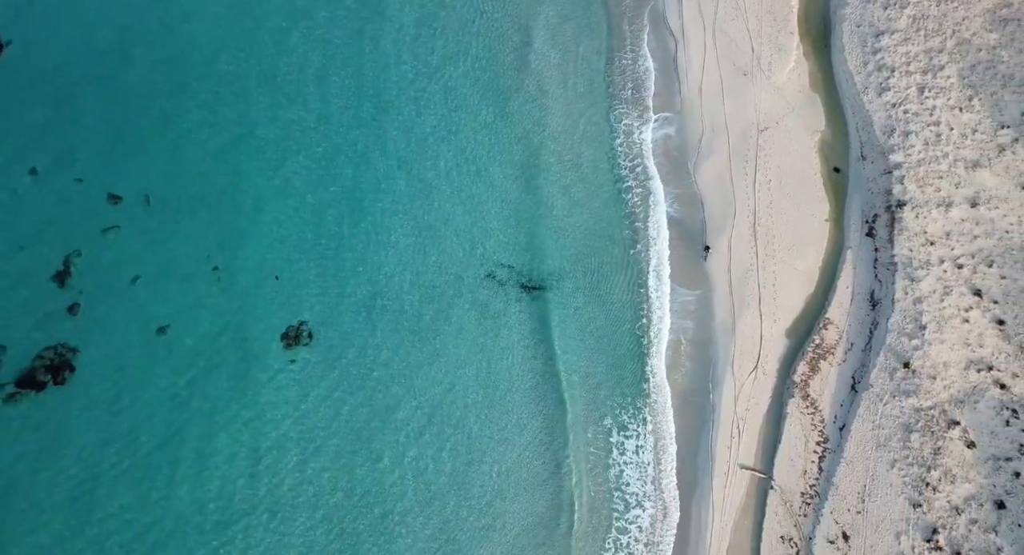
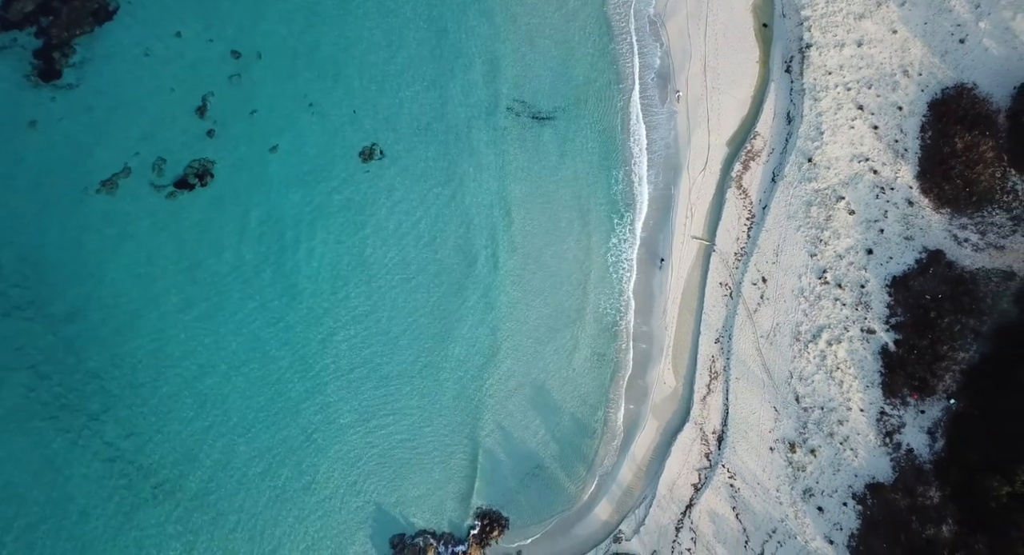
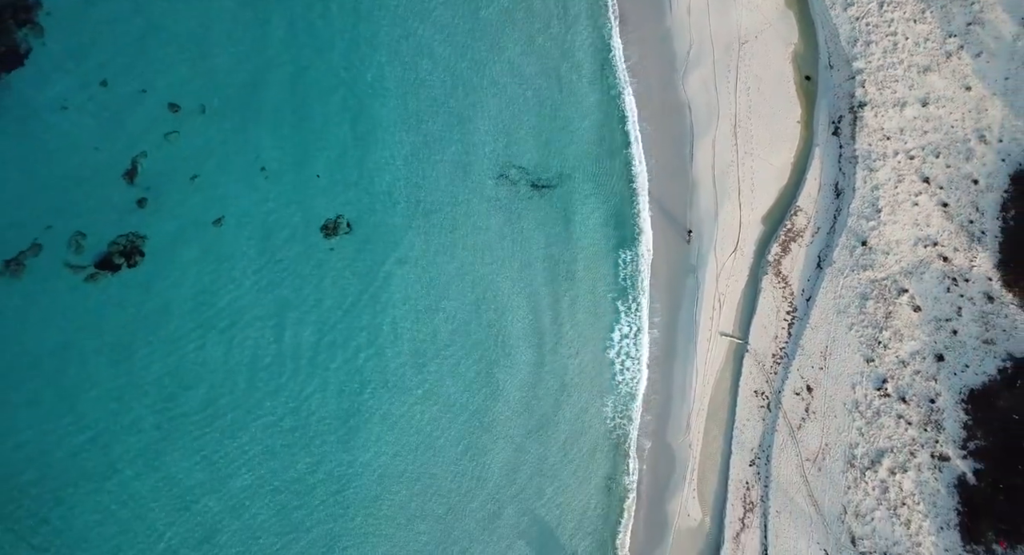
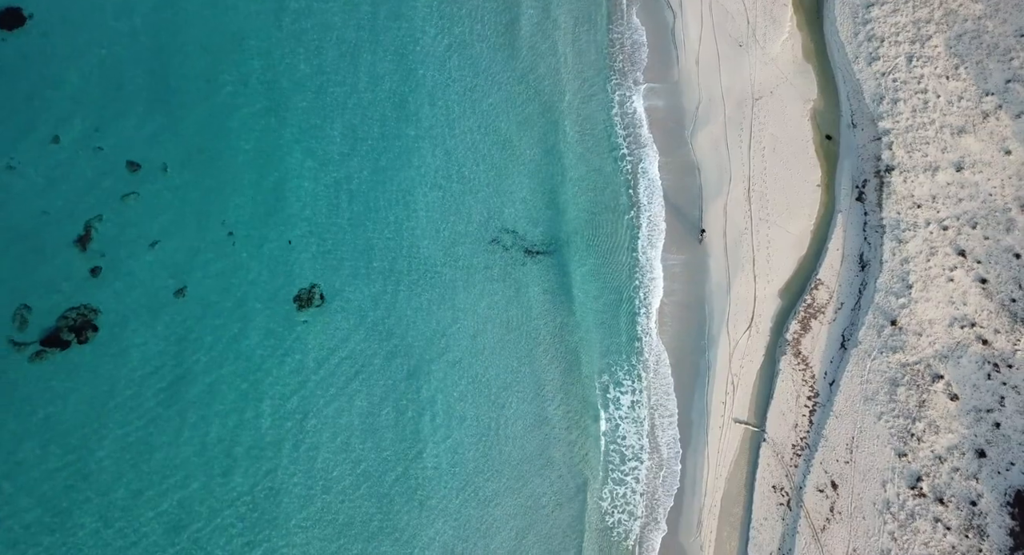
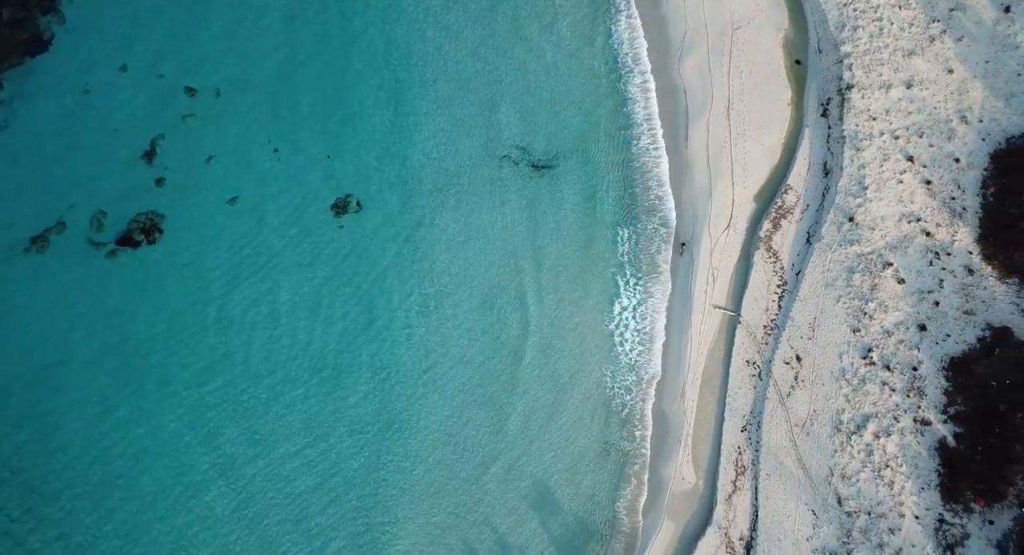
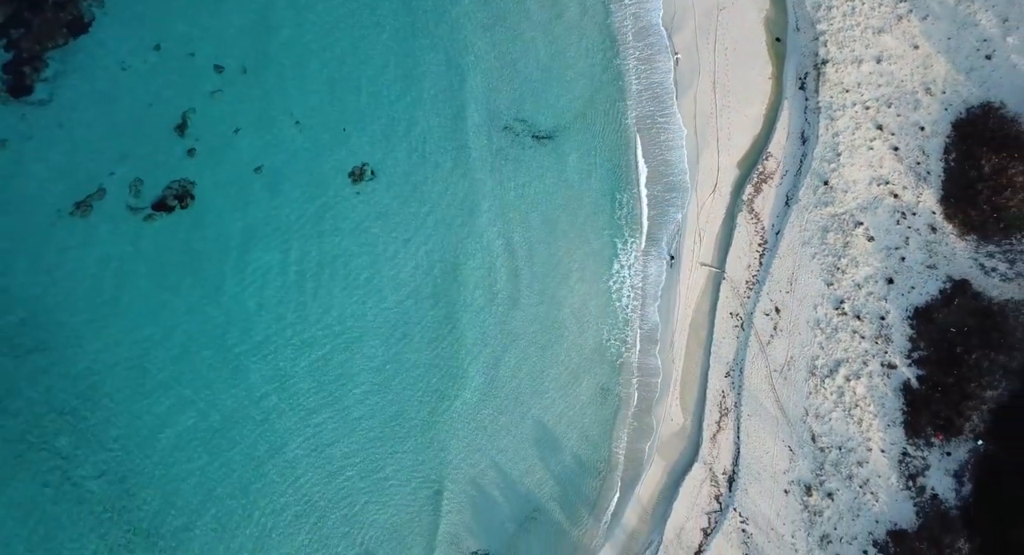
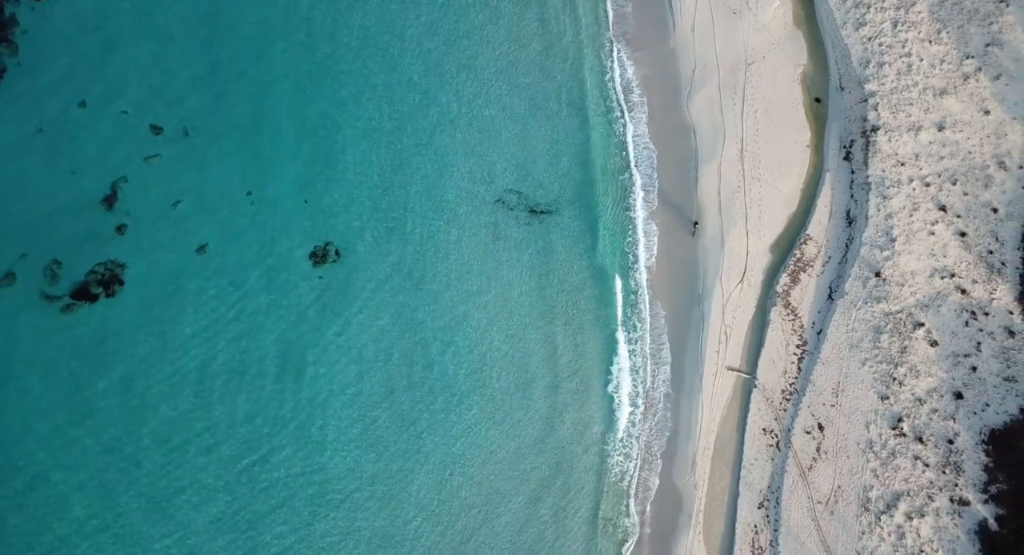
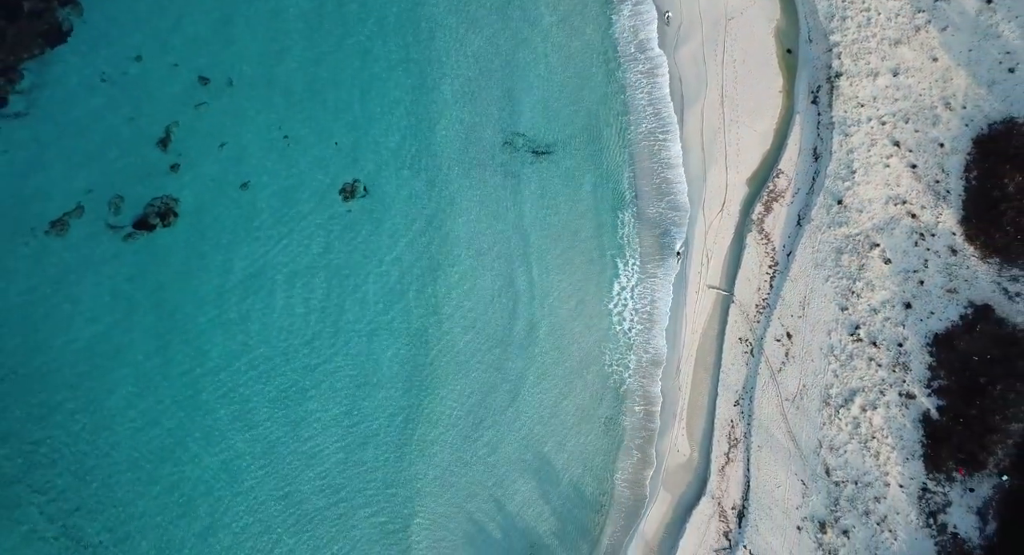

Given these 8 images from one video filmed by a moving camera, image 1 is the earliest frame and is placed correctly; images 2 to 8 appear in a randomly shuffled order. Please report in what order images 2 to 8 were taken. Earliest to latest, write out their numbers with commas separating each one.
4, 7, 3, 5, 8, 6, 2
